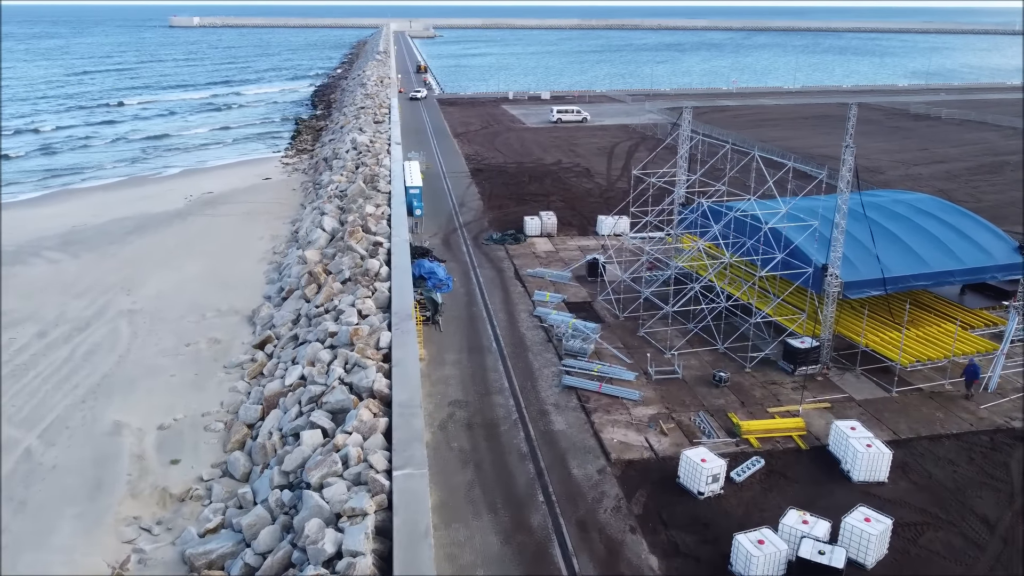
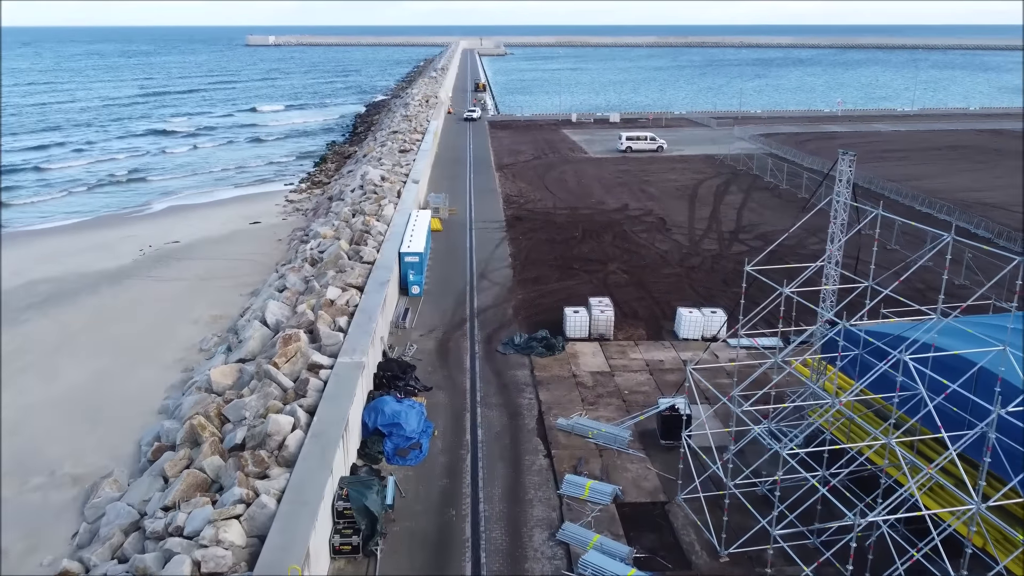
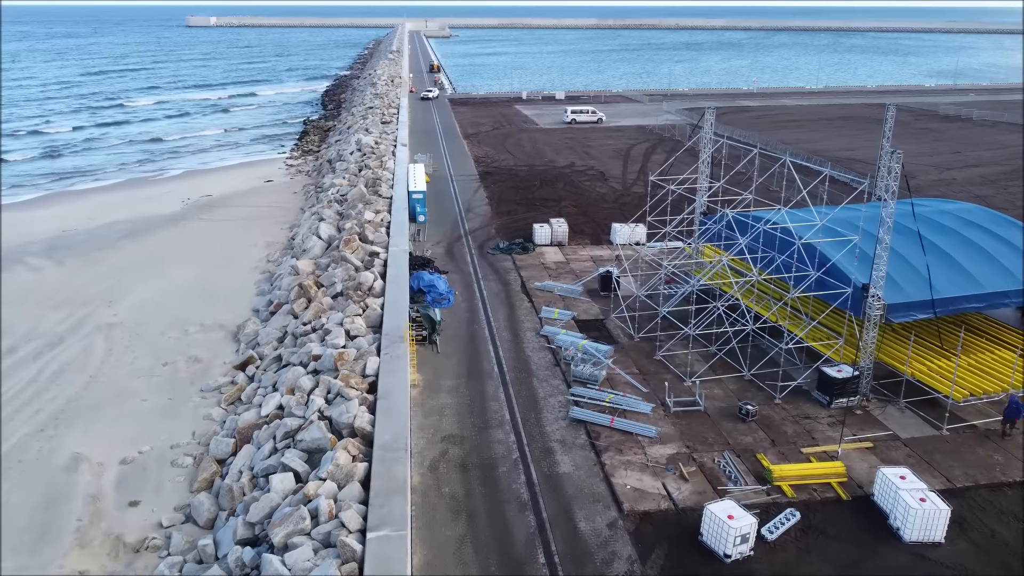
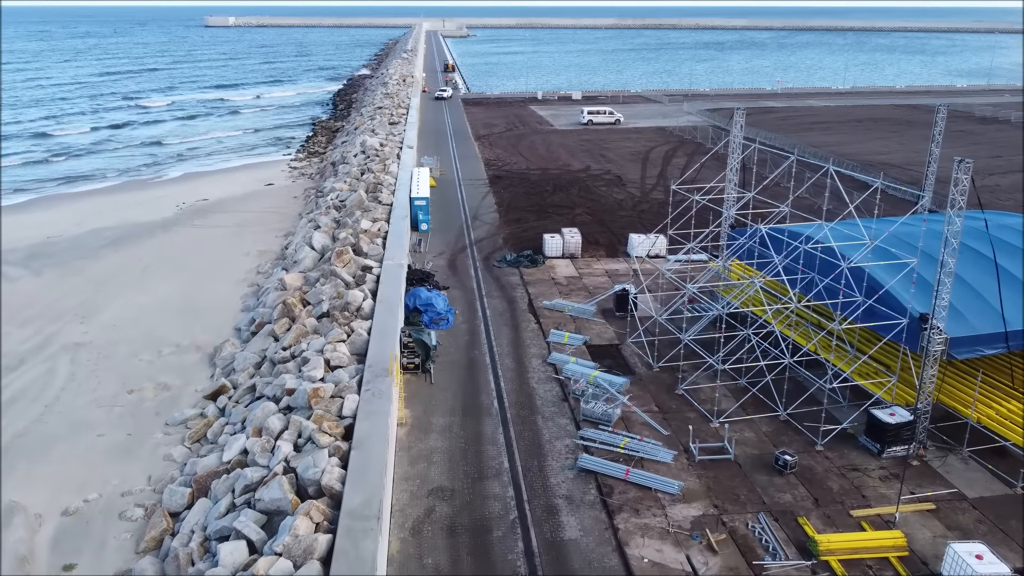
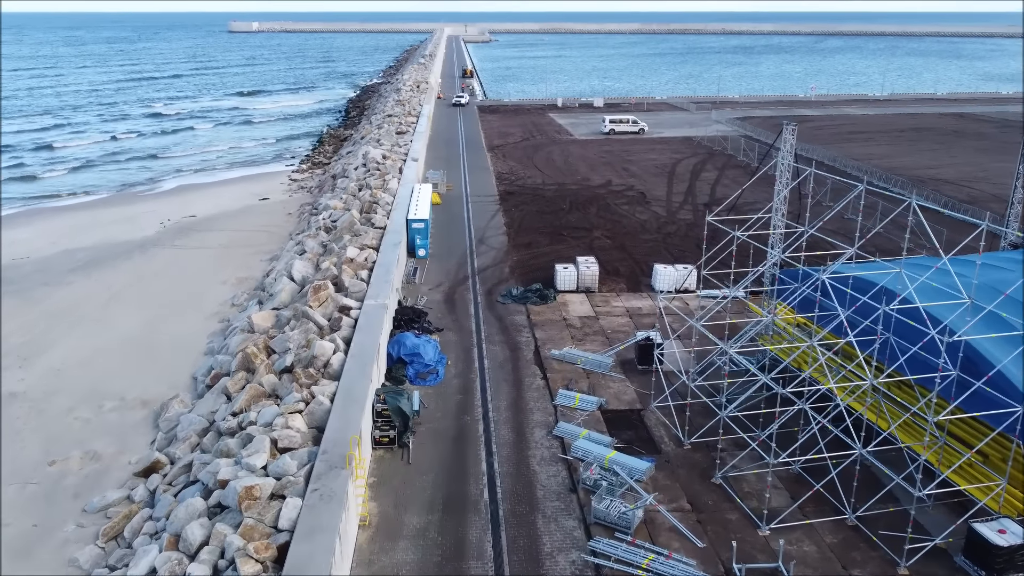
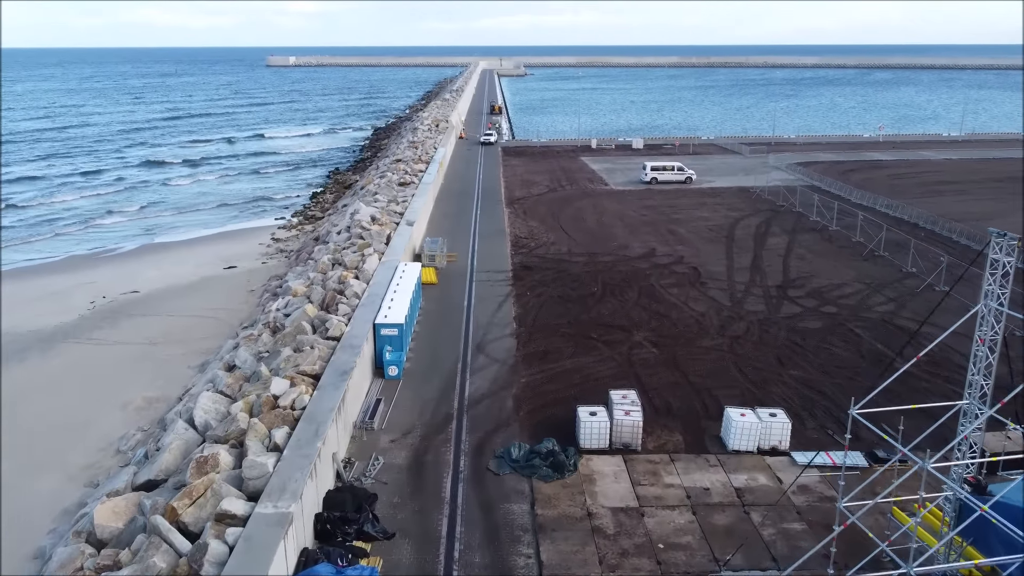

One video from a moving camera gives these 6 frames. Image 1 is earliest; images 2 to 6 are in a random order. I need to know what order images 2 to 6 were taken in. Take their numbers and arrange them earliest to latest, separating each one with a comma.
3, 4, 5, 2, 6
